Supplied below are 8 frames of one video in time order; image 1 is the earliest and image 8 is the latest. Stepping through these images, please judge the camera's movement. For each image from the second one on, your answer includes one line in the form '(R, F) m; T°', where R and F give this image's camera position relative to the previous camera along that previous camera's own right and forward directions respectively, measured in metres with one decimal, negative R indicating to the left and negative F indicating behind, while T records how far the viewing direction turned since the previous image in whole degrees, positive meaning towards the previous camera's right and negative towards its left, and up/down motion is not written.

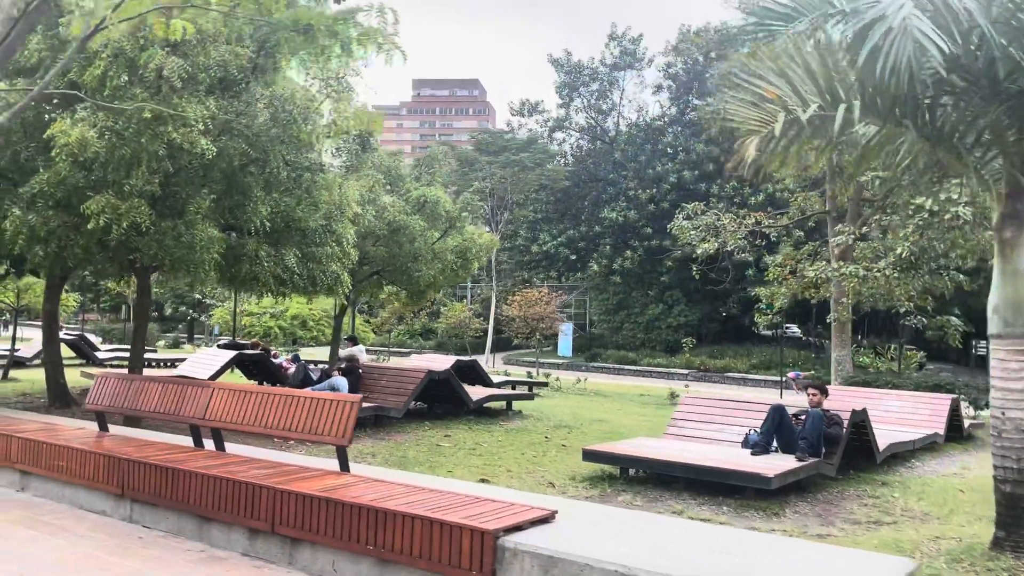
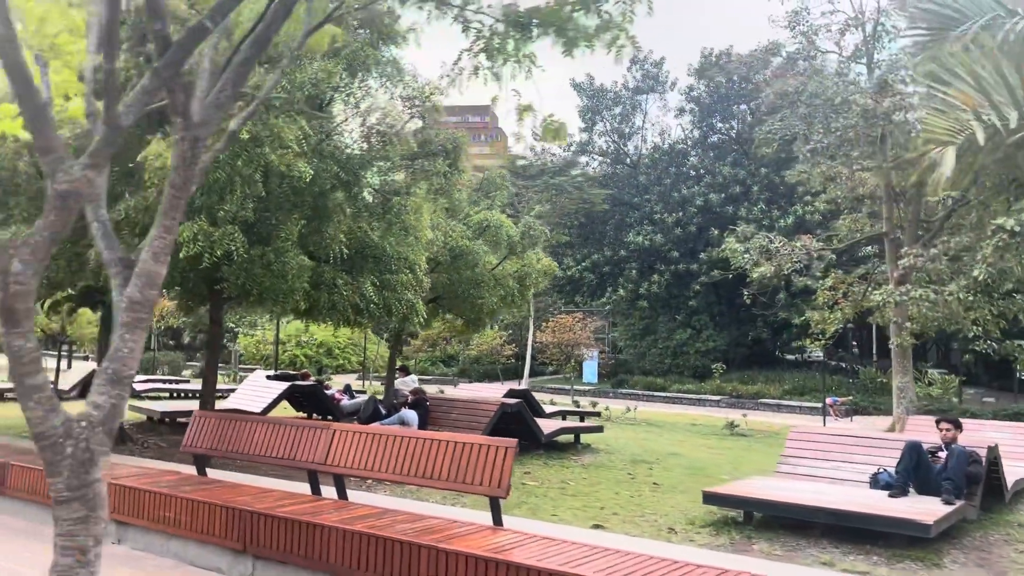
(-1.1, +0.6) m; -1°
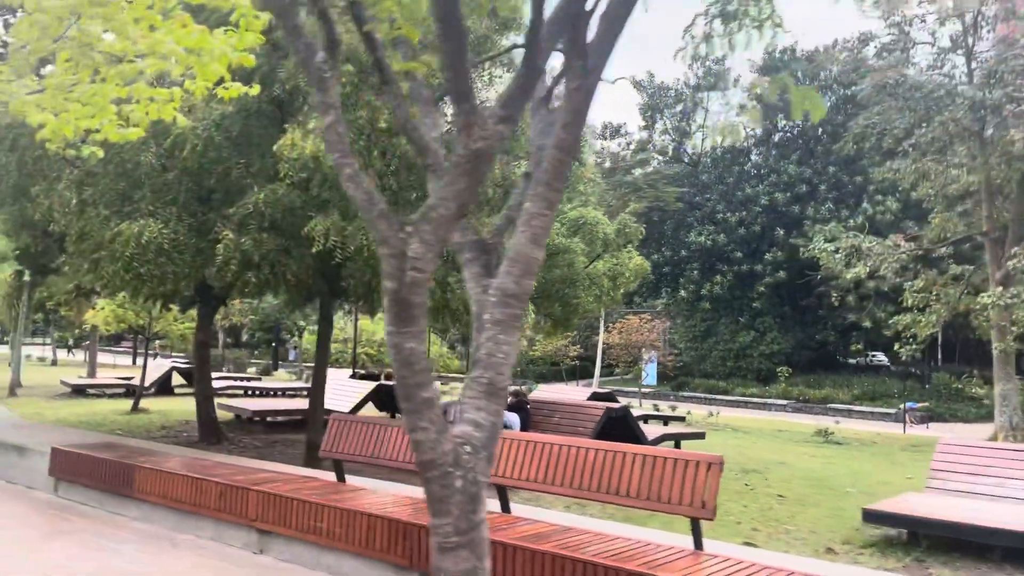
(-1.0, +0.5) m; -3°
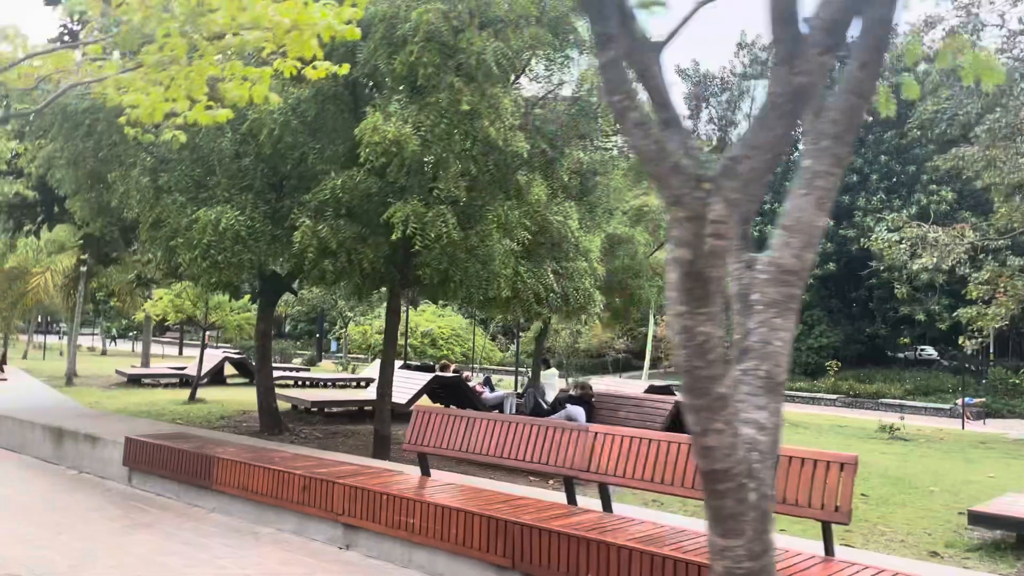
(-0.5, +0.3) m; -2°
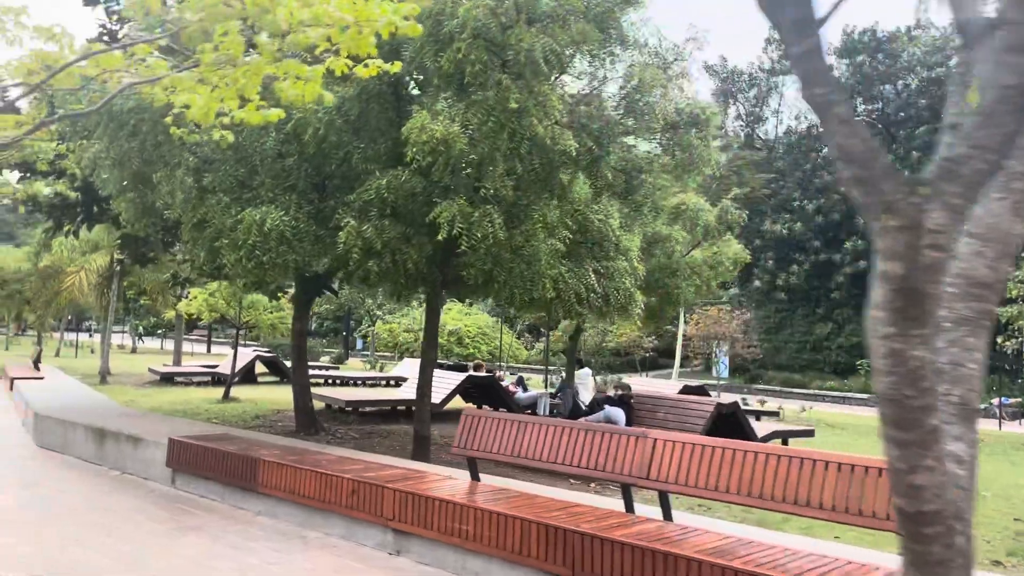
(-0.2, +0.1) m; -2°
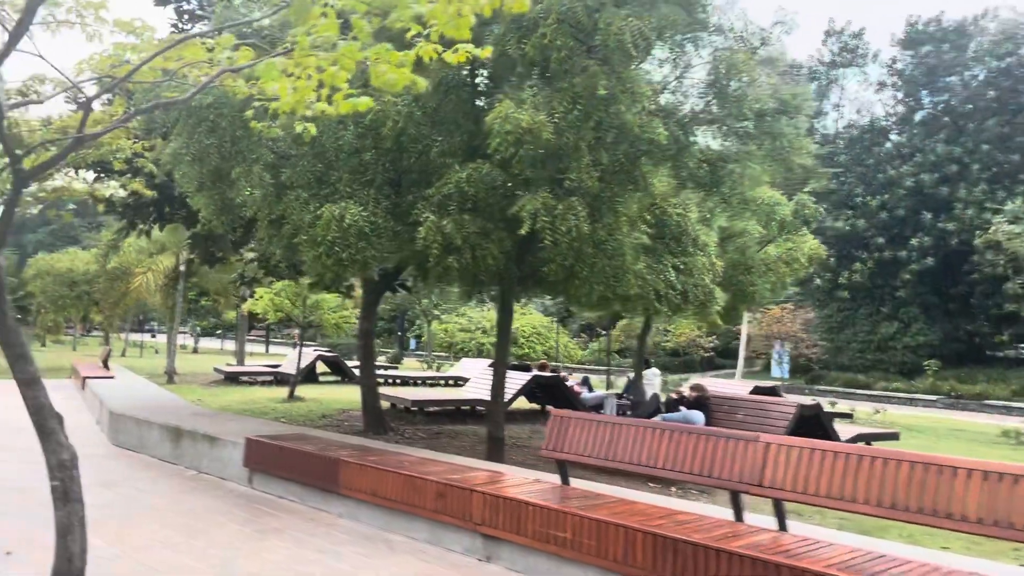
(-0.3, +0.3) m; -3°
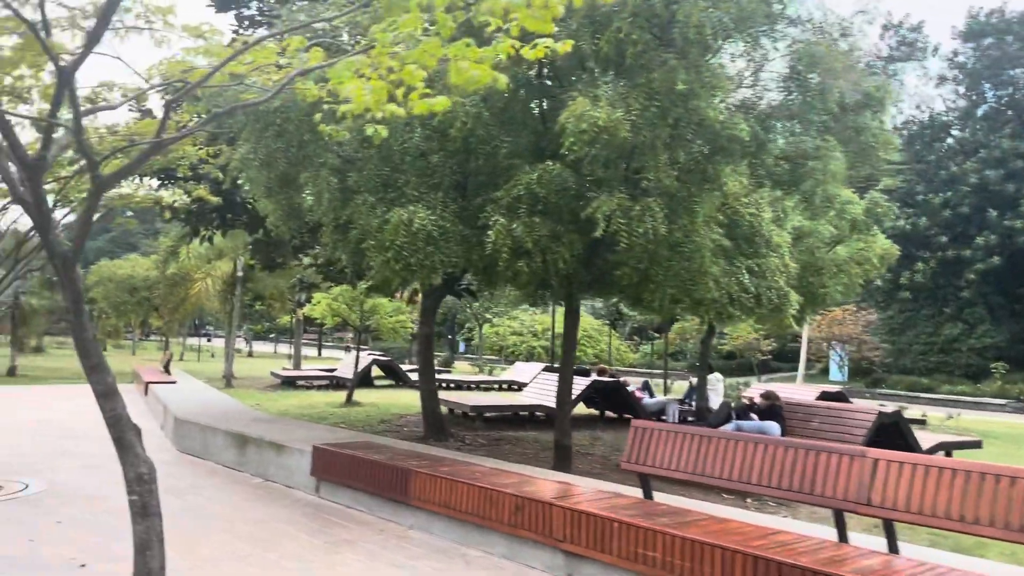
(-0.2, +0.3) m; -3°
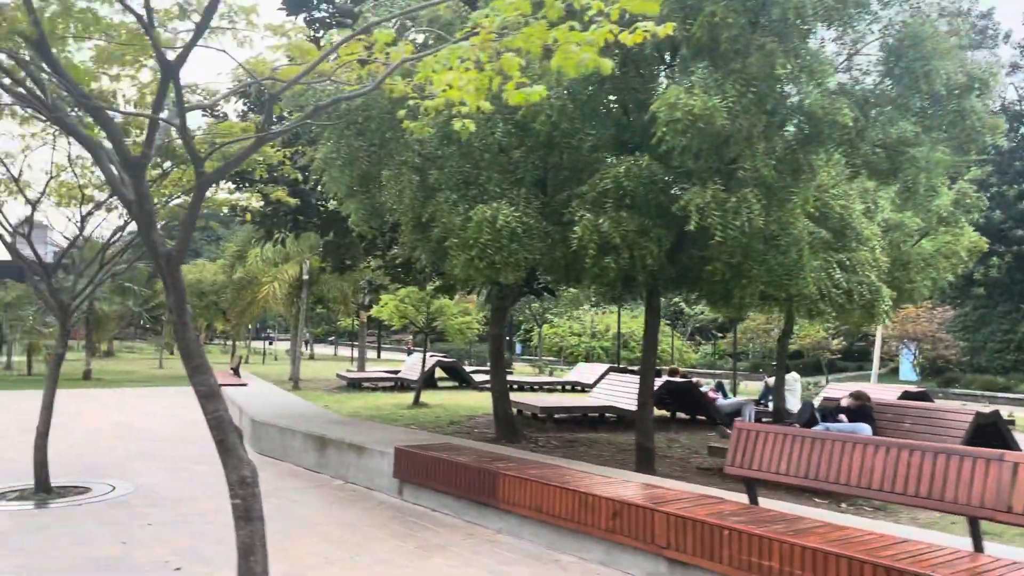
(-0.3, +0.2) m; -4°
